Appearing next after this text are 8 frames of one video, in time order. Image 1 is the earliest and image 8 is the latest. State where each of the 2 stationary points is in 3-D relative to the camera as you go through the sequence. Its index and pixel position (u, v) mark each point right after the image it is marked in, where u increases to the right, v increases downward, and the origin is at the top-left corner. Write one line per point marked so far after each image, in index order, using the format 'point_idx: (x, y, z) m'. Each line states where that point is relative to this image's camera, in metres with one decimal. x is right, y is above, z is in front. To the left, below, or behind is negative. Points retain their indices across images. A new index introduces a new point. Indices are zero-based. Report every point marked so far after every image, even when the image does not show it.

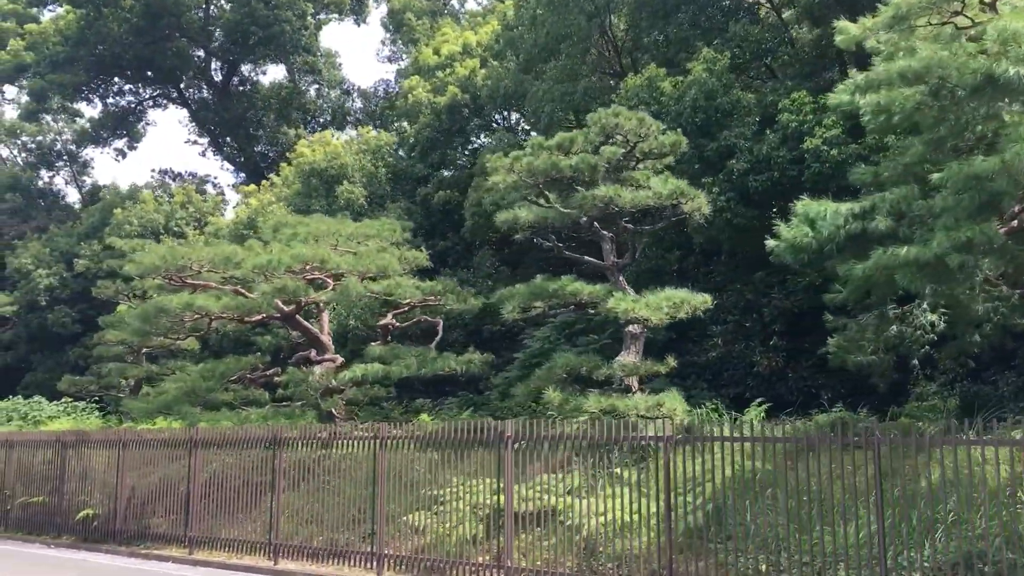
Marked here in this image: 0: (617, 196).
0: (+1.2, +1.1, +12.4) m
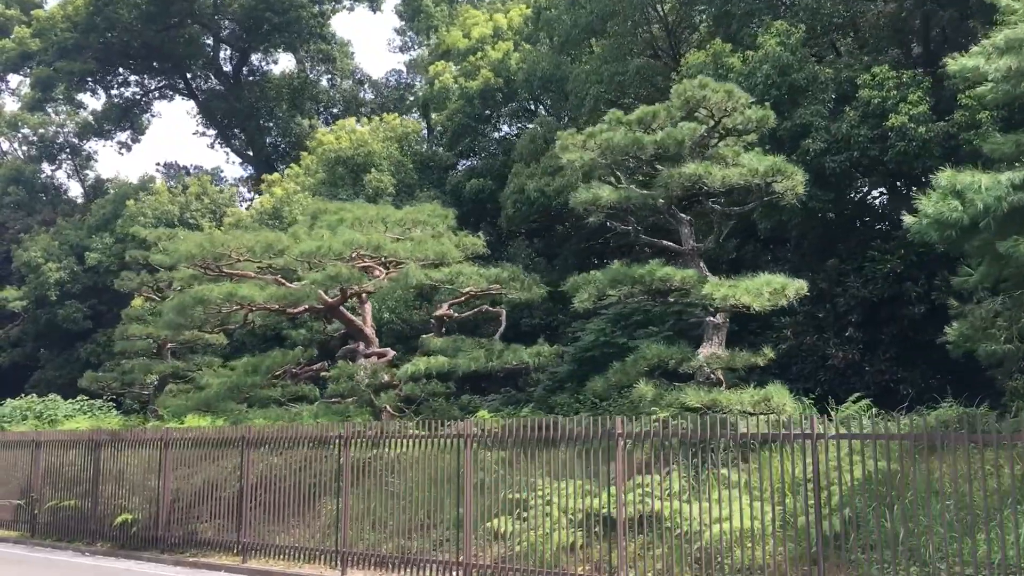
0: (+2.1, +1.2, +11.4) m
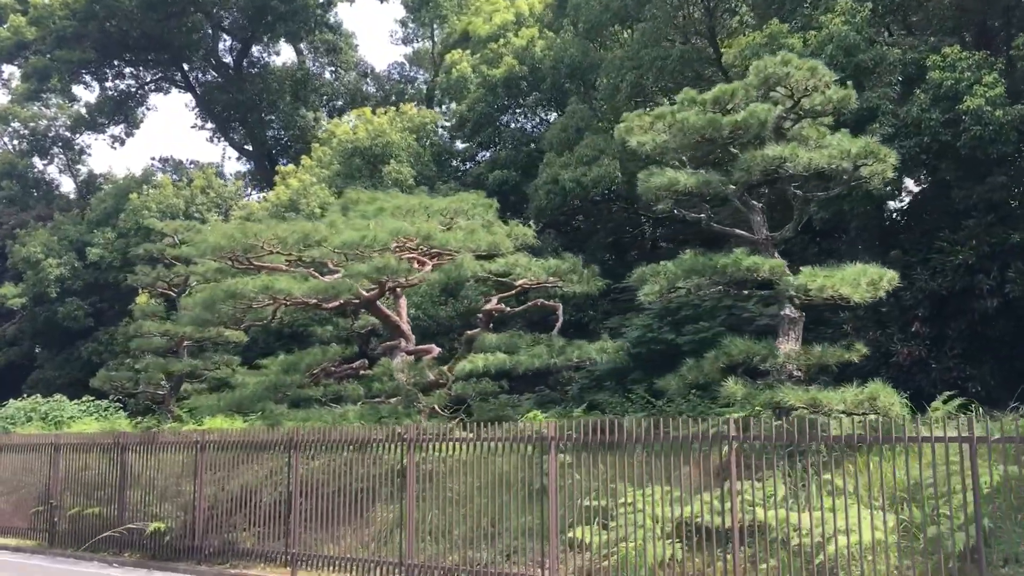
0: (+2.8, +1.3, +10.6) m
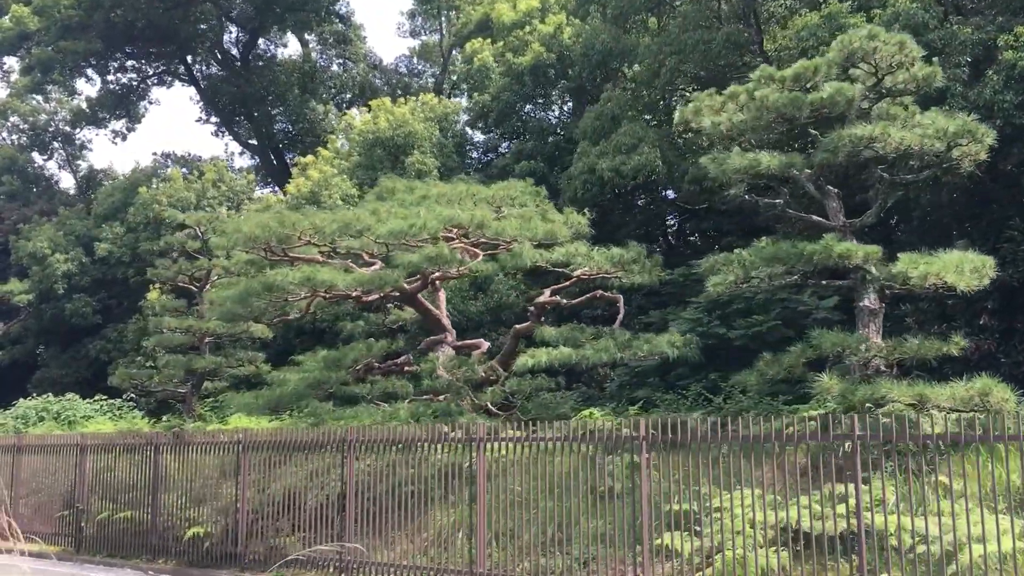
0: (+3.5, +1.4, +10.0) m
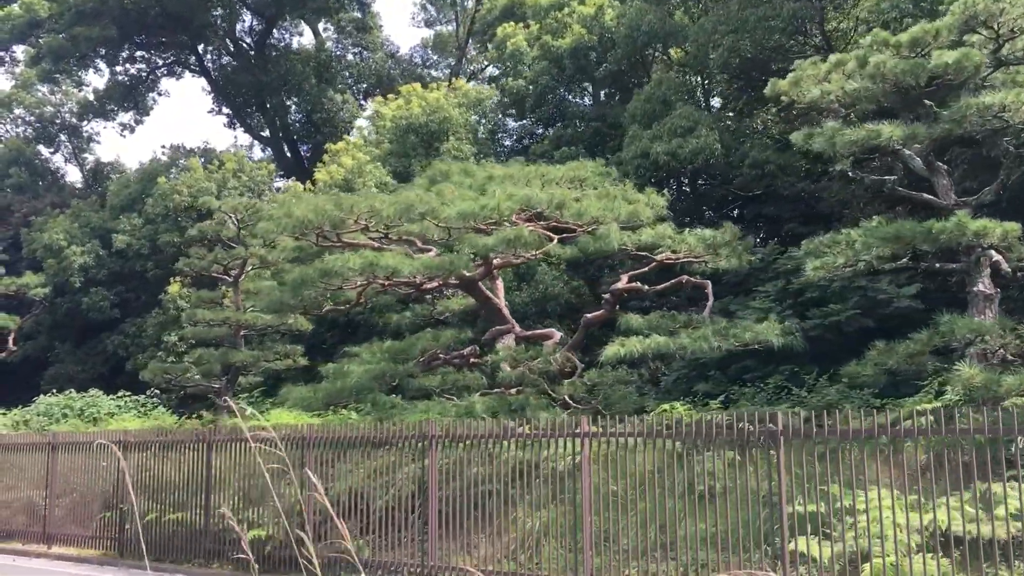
0: (+4.3, +1.6, +9.2) m
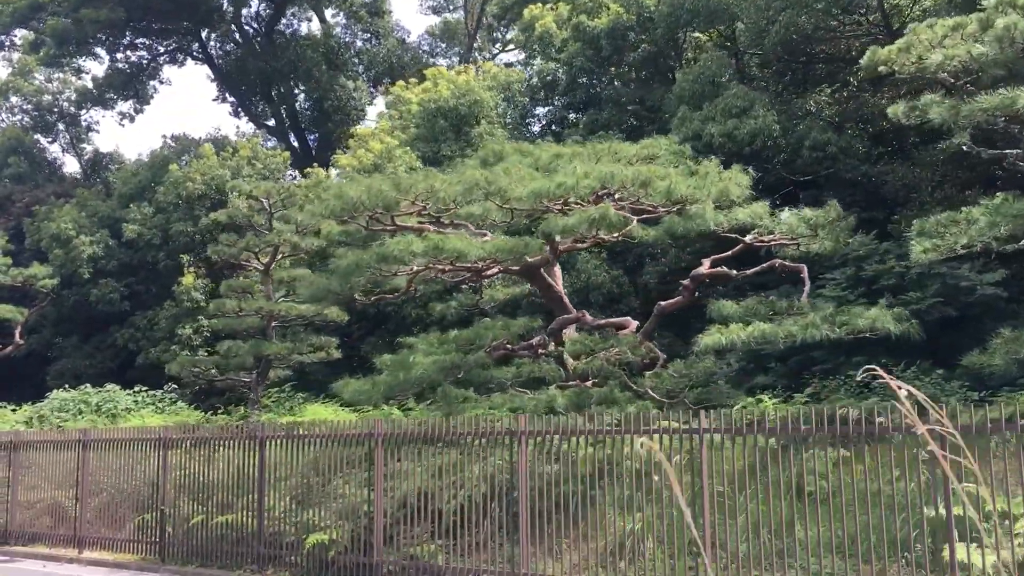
0: (+5.1, +1.7, +8.4) m
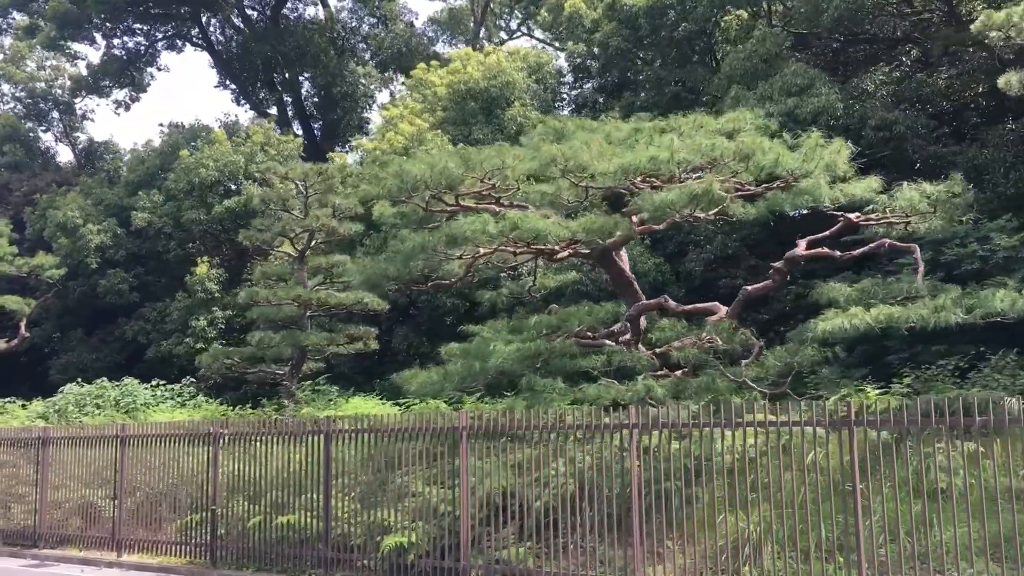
0: (+6.0, +1.9, +7.7) m
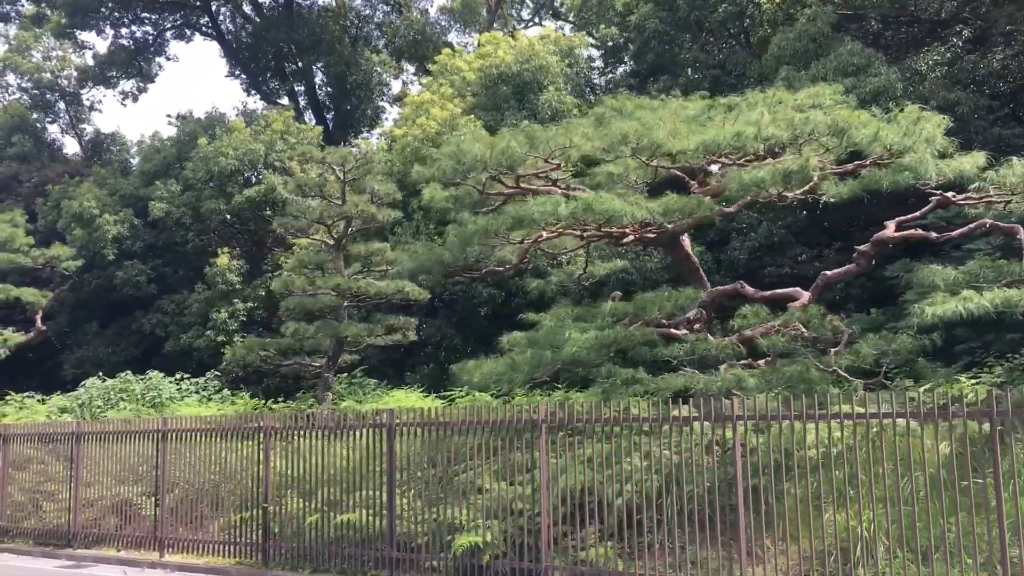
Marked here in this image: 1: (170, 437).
0: (+6.7, +2.0, +7.1) m
1: (-4.0, -1.7, +12.5) m
